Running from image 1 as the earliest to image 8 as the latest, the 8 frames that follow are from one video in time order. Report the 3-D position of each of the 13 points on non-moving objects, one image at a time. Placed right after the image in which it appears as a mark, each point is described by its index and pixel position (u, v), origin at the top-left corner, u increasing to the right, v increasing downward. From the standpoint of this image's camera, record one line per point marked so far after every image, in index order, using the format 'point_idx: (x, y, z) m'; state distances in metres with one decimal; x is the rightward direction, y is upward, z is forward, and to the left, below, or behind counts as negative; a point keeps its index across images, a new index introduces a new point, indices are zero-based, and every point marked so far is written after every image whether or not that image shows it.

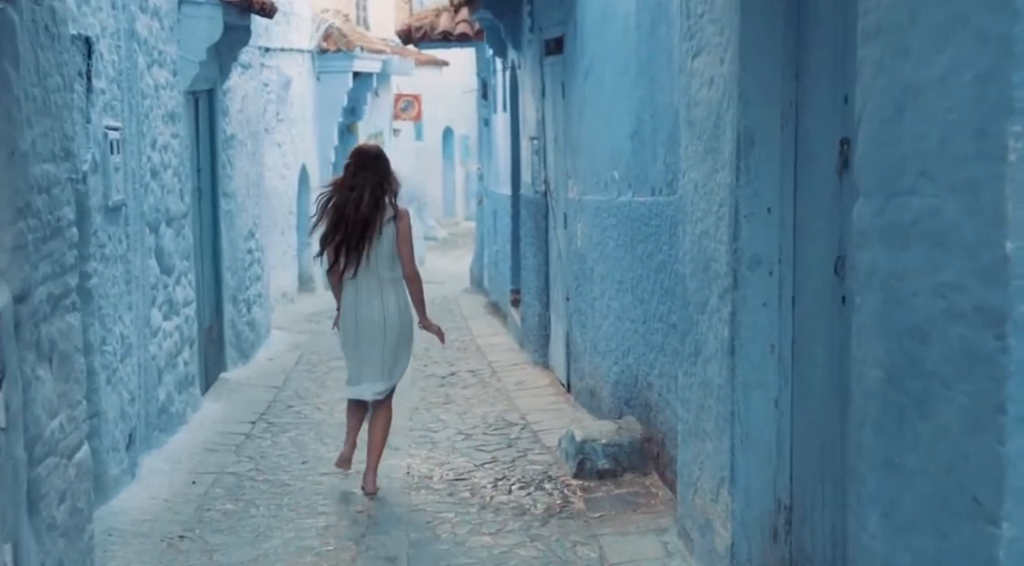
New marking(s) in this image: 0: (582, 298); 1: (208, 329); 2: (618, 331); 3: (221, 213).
0: (+0.4, -0.1, +8.7) m
1: (-2.2, -0.3, +10.3) m
2: (+0.5, -0.3, +7.5) m
3: (-2.2, +0.5, +10.8) m
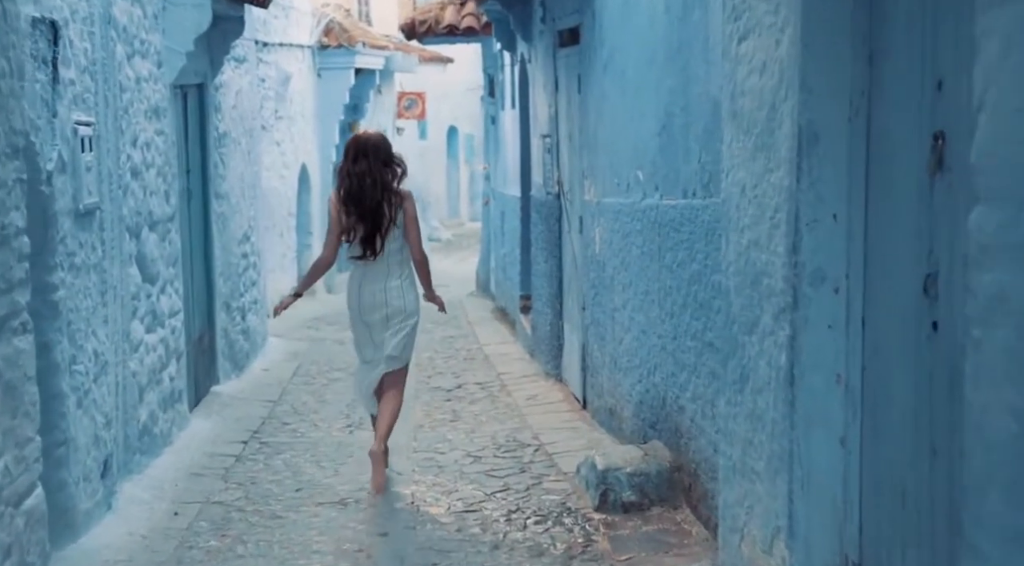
0: (+0.5, -0.2, +8.0) m
1: (-2.1, -0.4, +9.6) m
2: (+0.6, -0.3, +6.8) m
3: (-2.1, +0.5, +10.2) m
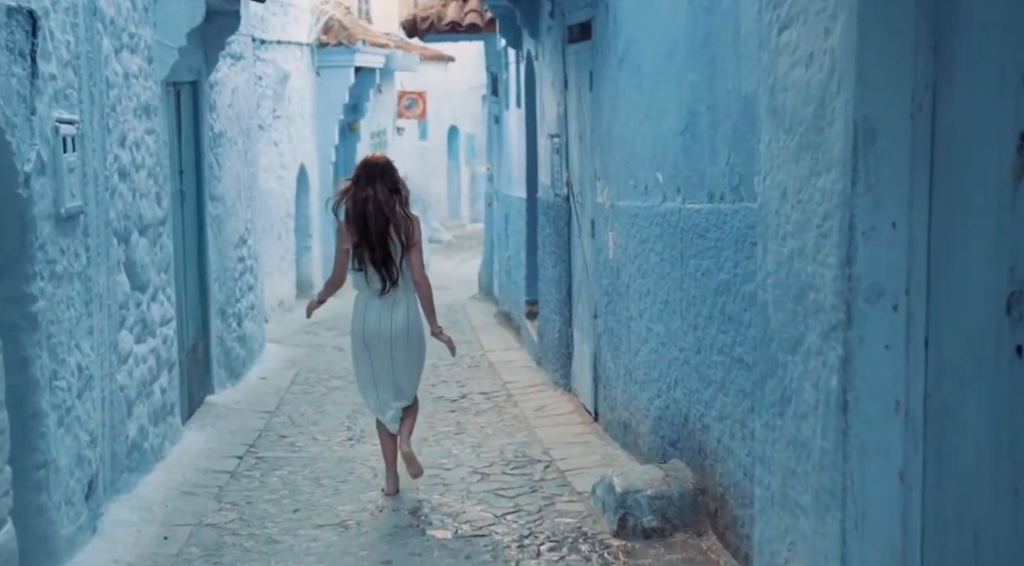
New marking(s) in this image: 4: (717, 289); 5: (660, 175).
0: (+0.5, -0.2, +7.6) m
1: (-2.1, -0.4, +9.2) m
2: (+0.7, -0.3, +6.4) m
3: (-2.1, +0.5, +9.8) m
4: (+0.8, 0.0, +5.3) m
5: (+0.7, +0.5, +6.3) m
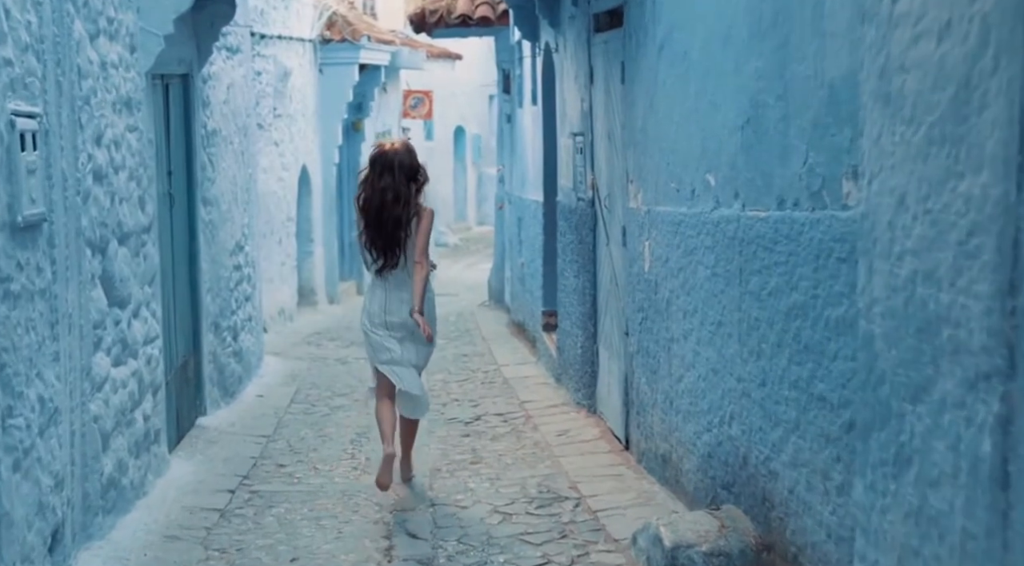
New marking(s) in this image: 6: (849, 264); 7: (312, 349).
0: (+0.7, -0.3, +6.8) m
1: (-2.0, -0.5, +8.4) m
2: (+0.8, -0.4, +5.6) m
3: (-2.0, +0.4, +9.0) m
4: (+0.9, -0.1, +4.5) m
5: (+0.8, +0.4, +5.5) m
6: (+1.0, +0.1, +4.0) m
7: (-1.9, -0.6, +13.4) m
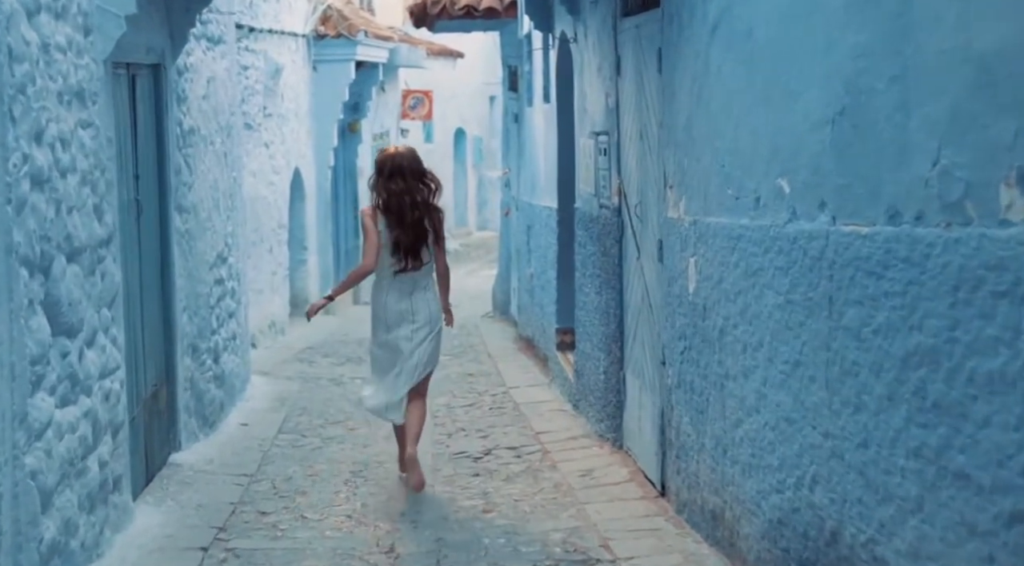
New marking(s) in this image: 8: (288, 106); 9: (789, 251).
0: (+0.7, -0.4, +5.8) m
1: (-1.9, -0.6, +7.4) m
2: (+0.9, -0.5, +4.6) m
3: (-1.9, +0.3, +8.0) m
4: (+1.0, -0.2, +3.4) m
5: (+0.9, +0.3, +4.4) m
6: (+1.0, 0.0, +3.0) m
7: (-1.8, -0.7, +12.4) m
8: (-2.4, +1.9, +15.2) m
9: (+0.9, +0.1, +4.4) m
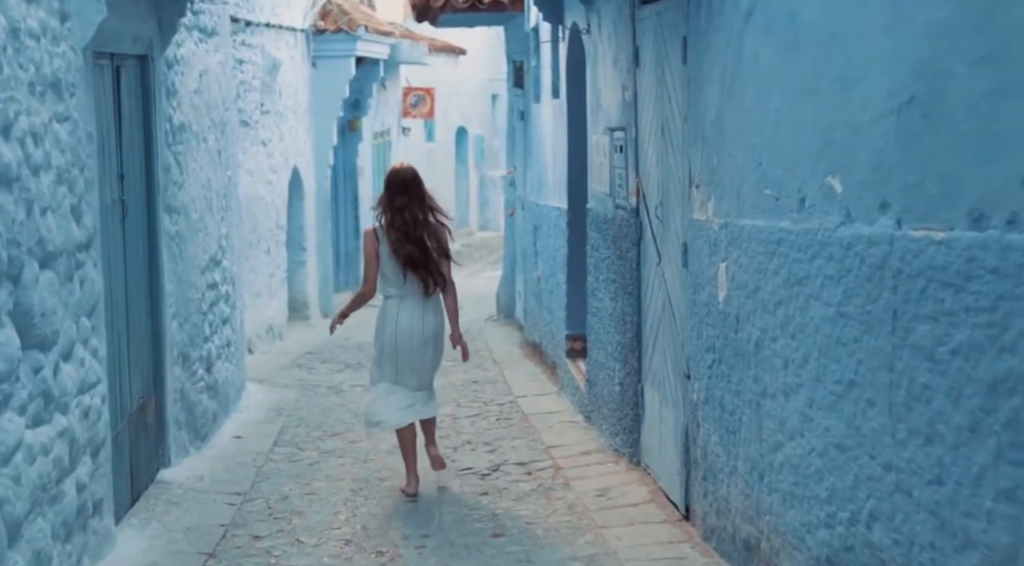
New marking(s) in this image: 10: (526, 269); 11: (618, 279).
0: (+0.8, -0.4, +5.3) m
1: (-1.8, -0.6, +6.9) m
2: (+0.9, -0.5, +4.1) m
3: (-1.8, +0.3, +7.5) m
4: (+1.0, -0.2, +3.0) m
5: (+0.9, +0.3, +4.0) m
6: (+1.1, -0.1, +2.5) m
7: (-1.8, -0.8, +11.9) m
8: (-2.3, +1.9, +14.8) m
9: (+0.9, +0.1, +3.9) m
10: (+0.1, +0.1, +13.0) m
11: (+0.6, 0.0, +7.6) m
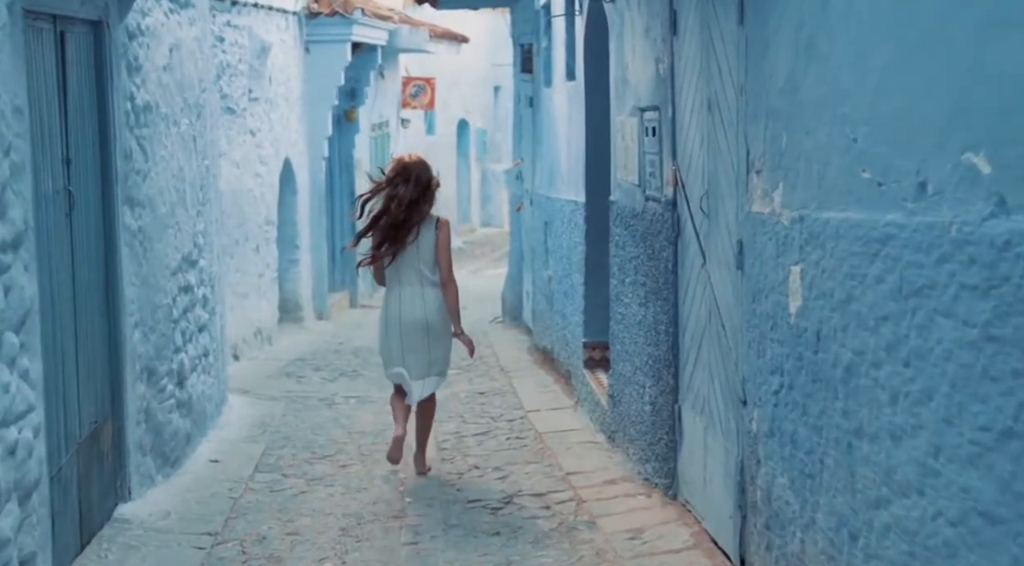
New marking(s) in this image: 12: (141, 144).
0: (+0.9, -0.4, +4.3) m
1: (-1.8, -0.6, +5.9) m
2: (+1.0, -0.6, +3.0) m
3: (-1.8, +0.2, +6.4) m
4: (+1.1, -0.2, +1.9) m
5: (+1.0, +0.3, +2.9) m
6: (+1.2, -0.1, +1.5) m
7: (-1.7, -0.8, +10.9) m
8: (-2.3, +1.9, +13.7) m
9: (+1.0, 0.0, +2.9) m
10: (+0.2, +0.1, +12.0) m
11: (+0.6, 0.0, +6.6) m
12: (-1.8, +0.7, +6.9) m
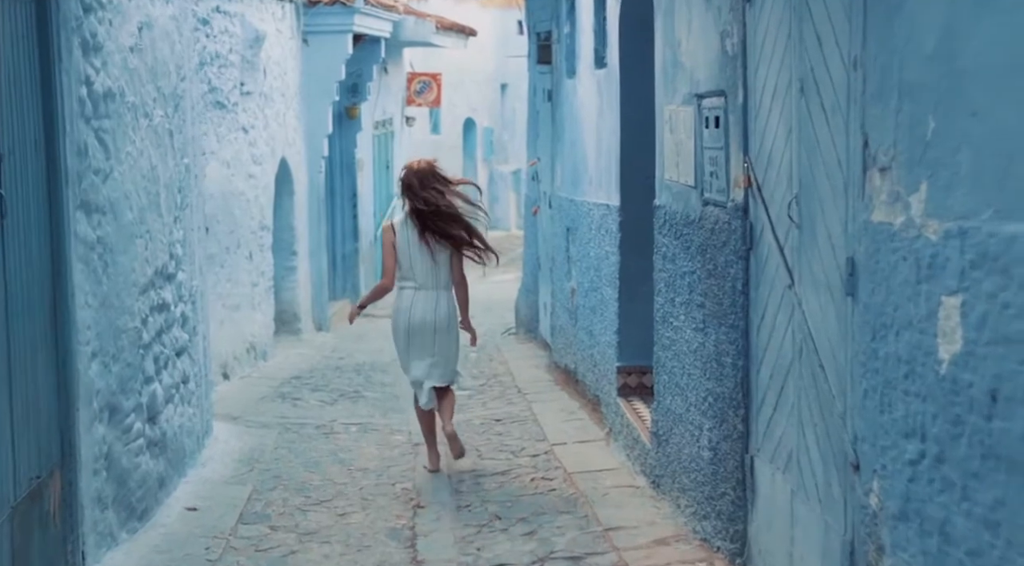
0: (+1.0, -0.5, +3.1) m
1: (-1.6, -0.7, +4.7) m
2: (+1.1, -0.6, +1.9) m
3: (-1.6, +0.1, +5.3) m
4: (+1.2, -0.3, +0.8) m
5: (+1.1, +0.2, +1.8) m
6: (+1.3, -0.2, +0.3) m
7: (-1.6, -0.9, +9.8) m
8: (-2.1, +1.8, +12.6) m
9: (+1.1, 0.0, +1.7) m
10: (+0.3, 0.0, +10.8) m
11: (+0.7, -0.1, +5.4) m
12: (-1.7, +0.6, +5.8) m
